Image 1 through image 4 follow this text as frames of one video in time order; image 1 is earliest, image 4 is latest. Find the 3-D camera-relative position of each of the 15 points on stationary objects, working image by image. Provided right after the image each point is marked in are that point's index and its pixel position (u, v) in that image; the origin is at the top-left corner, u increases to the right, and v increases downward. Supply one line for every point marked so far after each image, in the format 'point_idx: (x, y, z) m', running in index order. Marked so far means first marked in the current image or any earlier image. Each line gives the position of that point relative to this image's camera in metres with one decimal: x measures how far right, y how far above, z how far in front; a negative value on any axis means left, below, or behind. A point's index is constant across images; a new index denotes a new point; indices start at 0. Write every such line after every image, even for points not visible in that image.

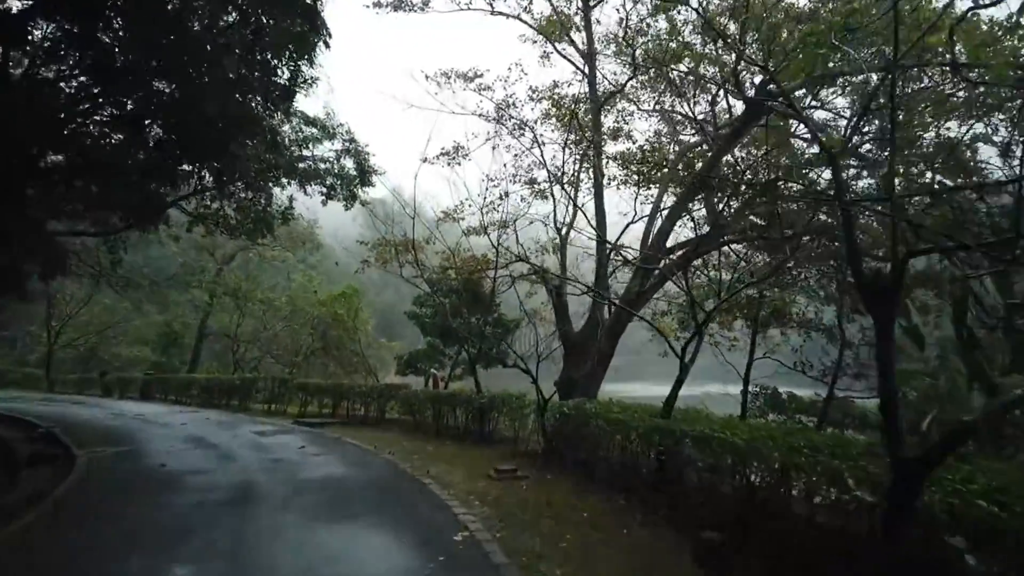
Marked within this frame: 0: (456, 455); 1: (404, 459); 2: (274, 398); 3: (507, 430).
0: (-0.7, -2.3, +10.7) m
1: (-1.4, -2.3, +10.2) m
2: (-5.8, -2.7, +18.8) m
3: (-0.1, -2.1, +11.2) m
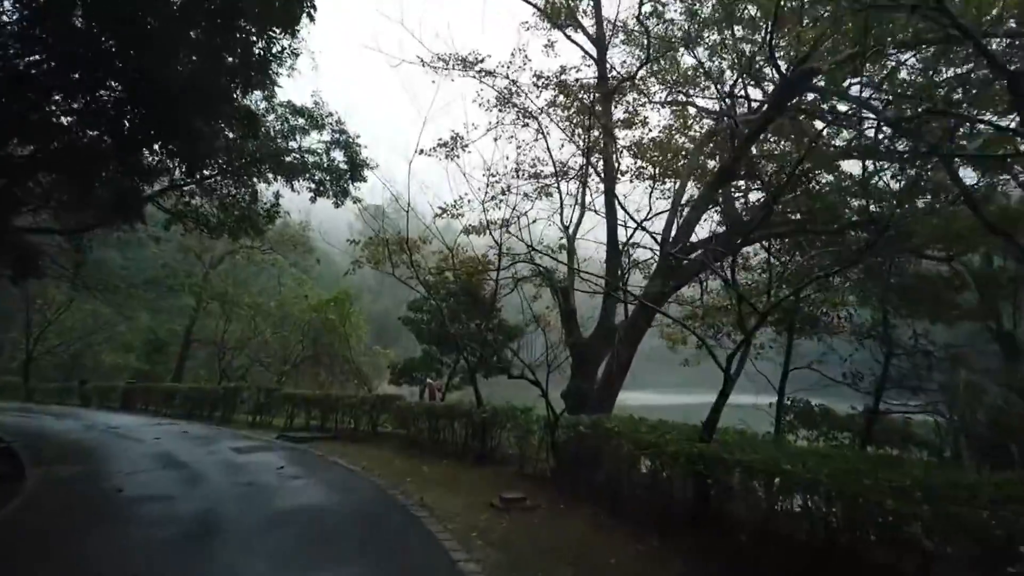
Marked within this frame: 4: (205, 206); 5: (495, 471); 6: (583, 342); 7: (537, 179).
0: (-0.7, -2.3, +9.5) m
1: (-1.4, -2.3, +9.1) m
2: (-5.8, -2.8, +17.6) m
3: (0.0, -2.1, +10.1) m
4: (-6.3, +1.7, +15.8) m
5: (-0.2, -2.4, +9.9) m
6: (+1.1, -0.9, +12.4) m
7: (+0.4, +1.9, +13.8) m
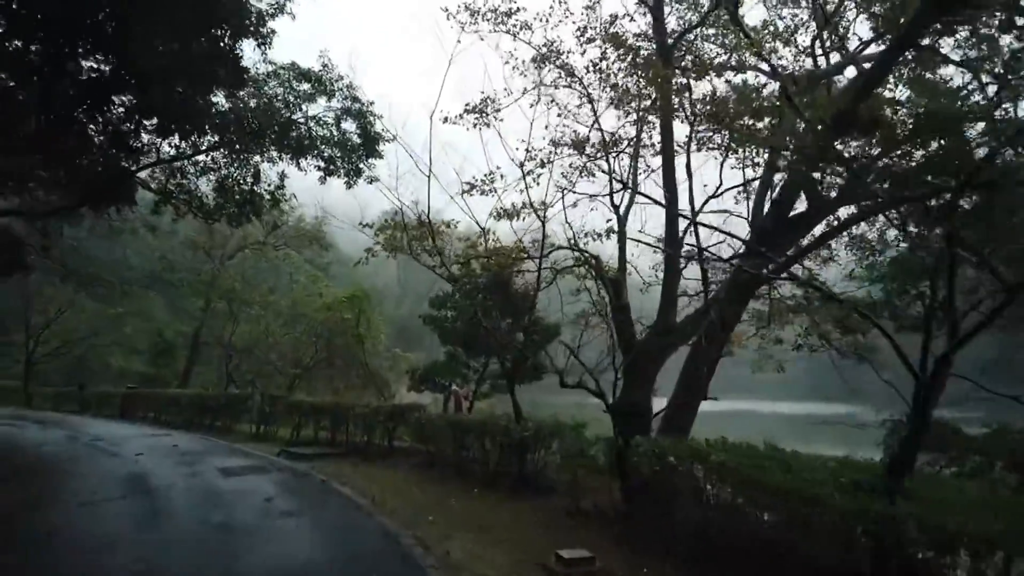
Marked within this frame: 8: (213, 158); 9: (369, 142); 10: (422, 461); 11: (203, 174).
0: (-0.2, -2.2, +7.5) m
1: (-0.9, -2.1, +7.0) m
2: (-5.1, -2.7, +15.7) m
3: (+0.5, -2.0, +8.0) m
4: (-5.6, +1.8, +13.9) m
5: (+0.3, -2.2, +7.9) m
6: (+1.7, -0.7, +10.3) m
7: (+1.1, +2.1, +11.8) m
8: (-5.2, +2.3, +13.4) m
9: (-2.4, +2.5, +13.1) m
10: (-1.2, -2.4, +10.8) m
11: (-5.5, +2.0, +13.8) m
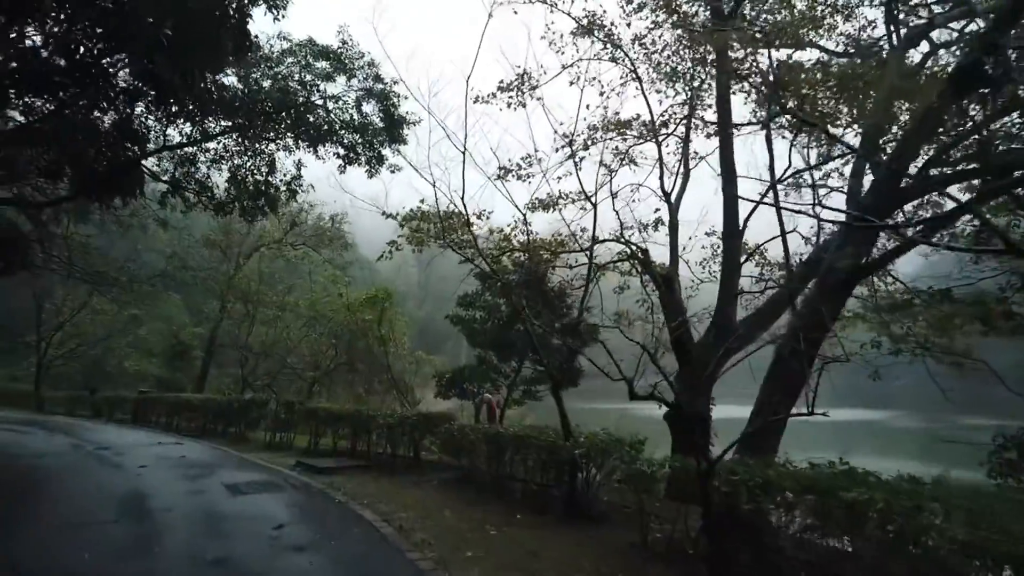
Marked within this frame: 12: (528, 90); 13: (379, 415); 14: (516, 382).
0: (+0.2, -2.1, +6.4) m
1: (-0.5, -2.1, +5.9) m
2: (-4.4, -2.6, +14.7) m
3: (+0.9, -1.9, +6.9) m
4: (-5.0, +1.8, +13.0) m
5: (+0.7, -2.2, +6.8) m
6: (+2.2, -0.7, +9.2) m
7: (+1.6, +2.1, +10.7) m
8: (-4.6, +2.3, +12.5) m
9: (-1.9, +2.5, +12.1) m
10: (-0.7, -2.4, +9.7) m
11: (-4.9, +2.0, +12.8) m
12: (+0.2, +2.6, +10.0) m
13: (-2.0, -1.9, +11.7) m
14: (+0.1, -1.6, +13.5) m
